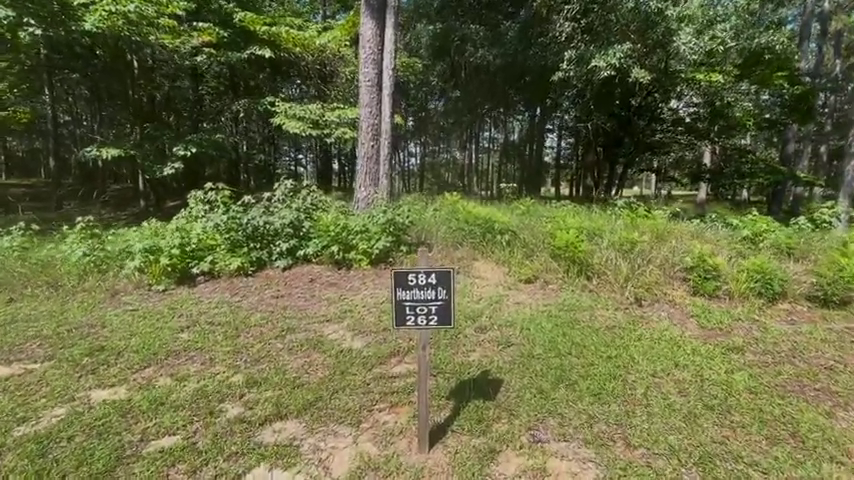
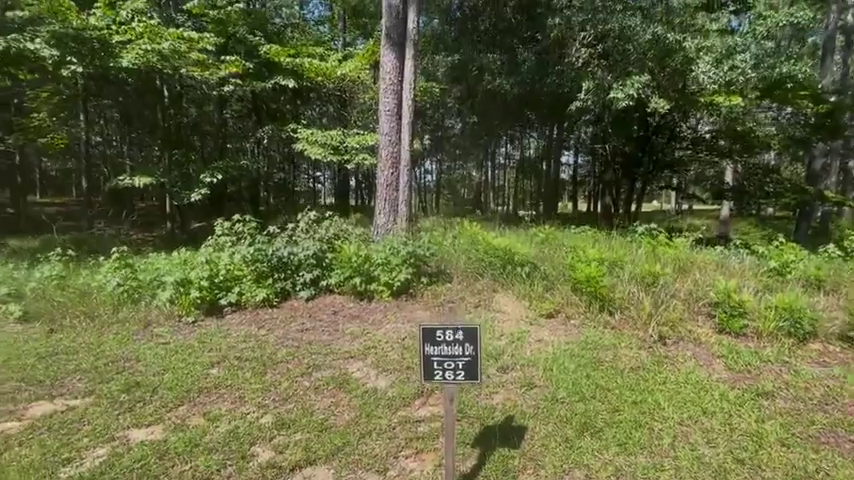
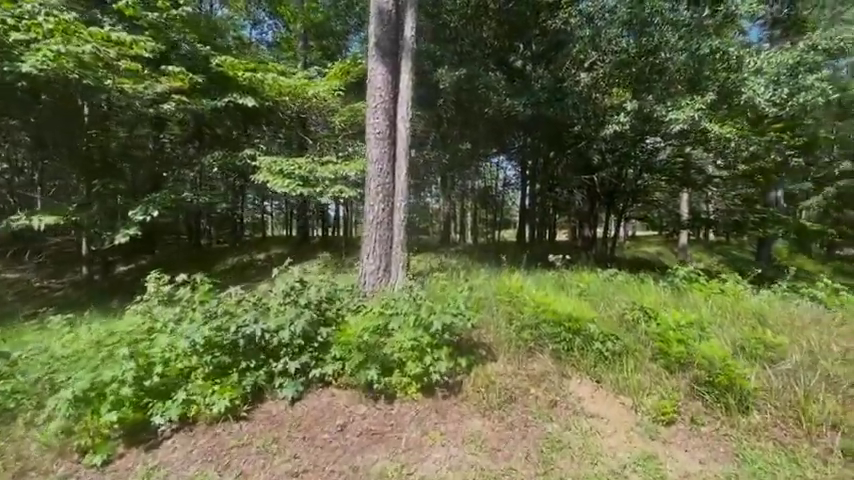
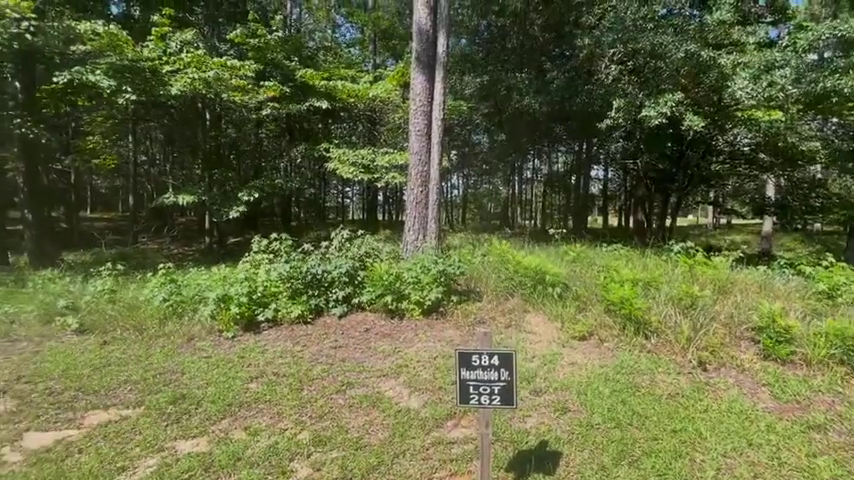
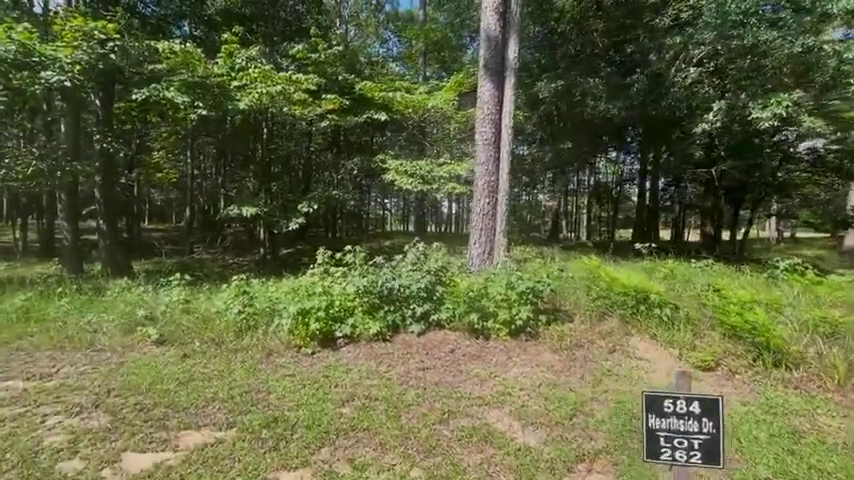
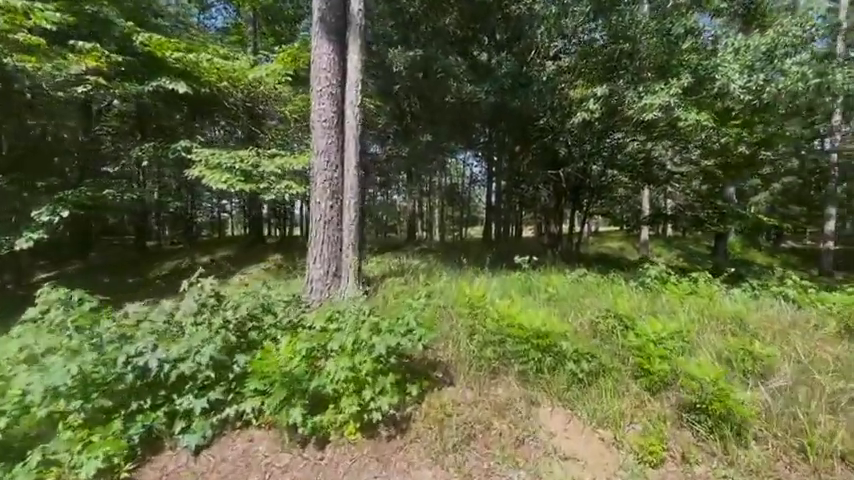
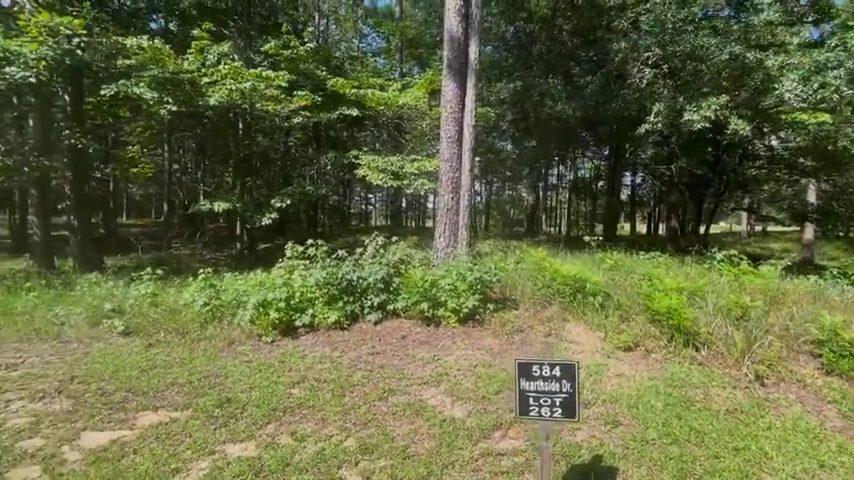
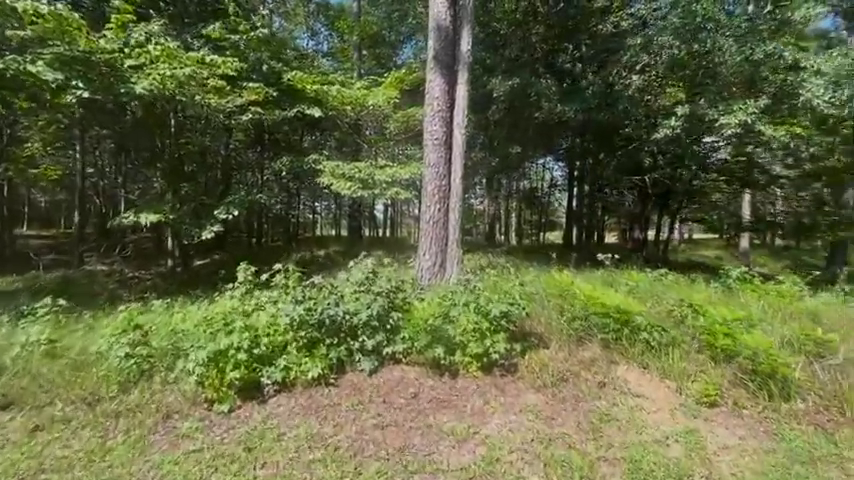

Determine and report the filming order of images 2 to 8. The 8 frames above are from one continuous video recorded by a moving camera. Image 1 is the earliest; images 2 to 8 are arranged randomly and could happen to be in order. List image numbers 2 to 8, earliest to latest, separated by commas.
2, 4, 7, 5, 8, 3, 6
